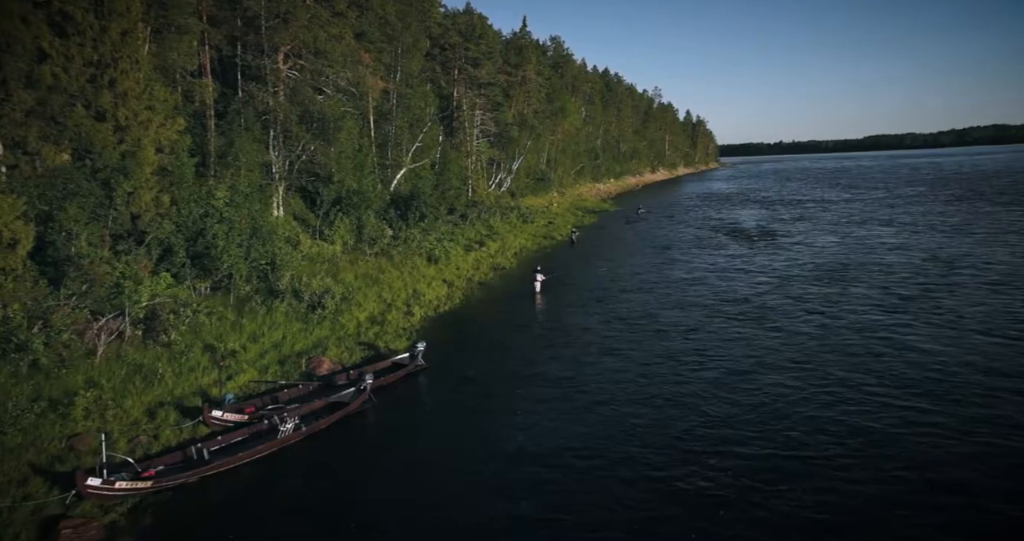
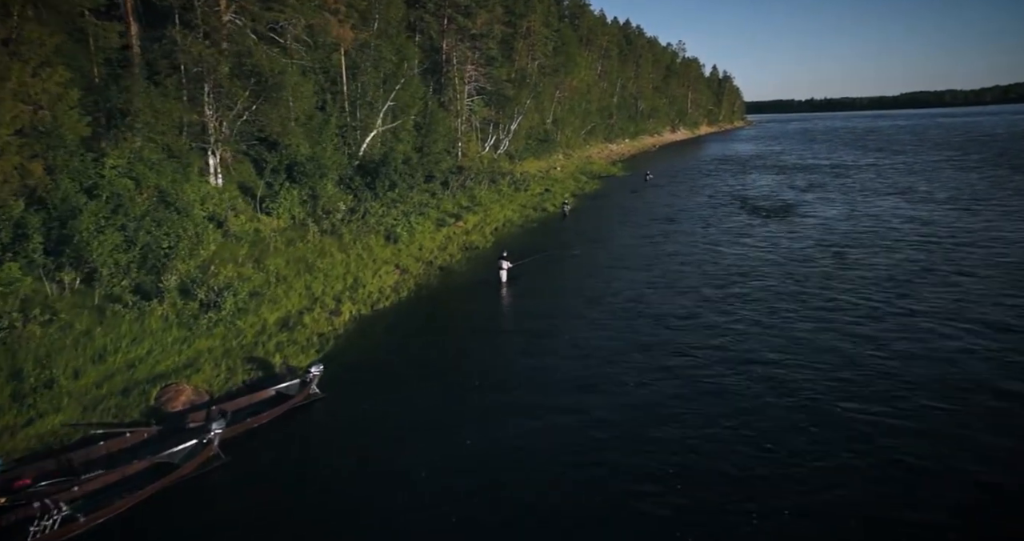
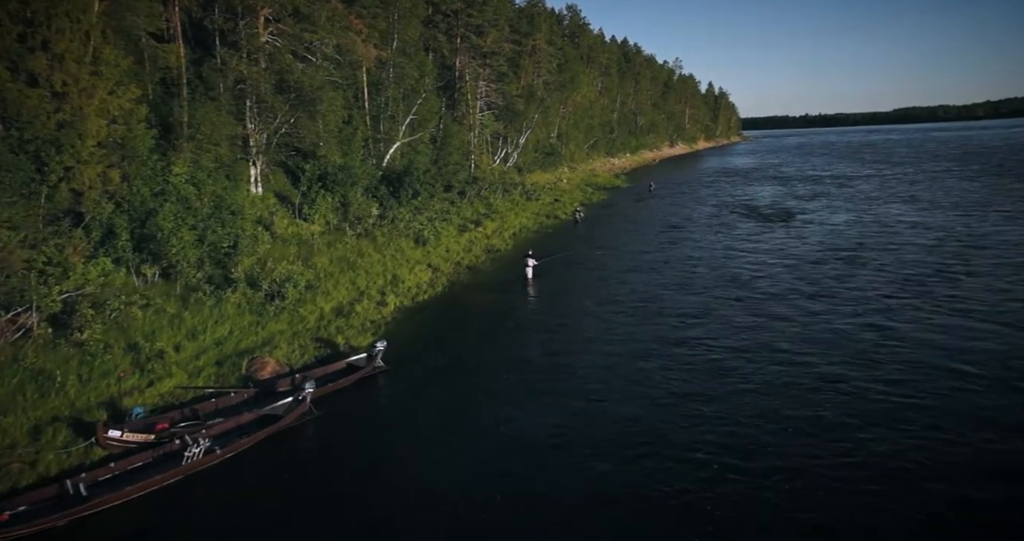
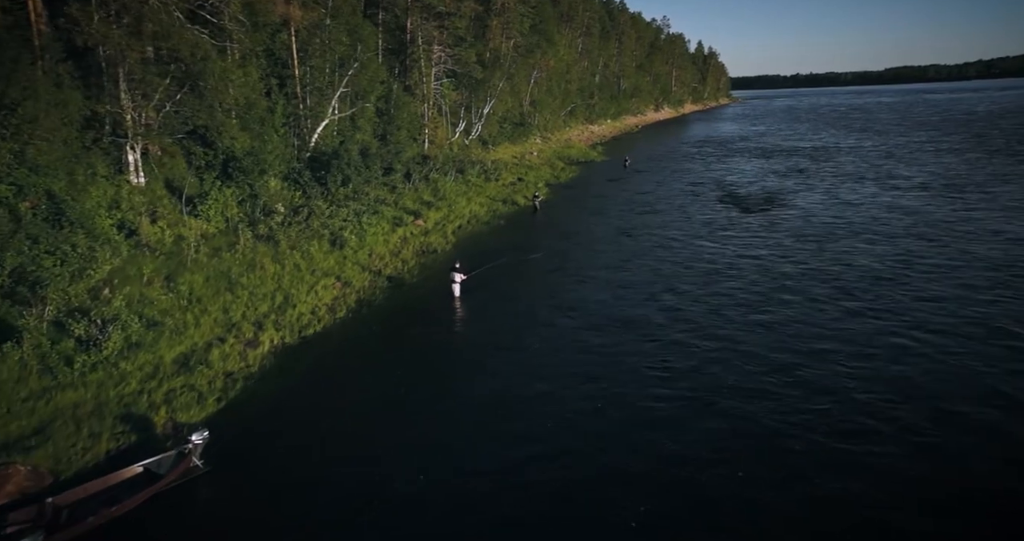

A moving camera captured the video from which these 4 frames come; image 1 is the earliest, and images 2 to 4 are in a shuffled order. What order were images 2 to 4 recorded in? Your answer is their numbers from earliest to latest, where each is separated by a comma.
3, 2, 4
